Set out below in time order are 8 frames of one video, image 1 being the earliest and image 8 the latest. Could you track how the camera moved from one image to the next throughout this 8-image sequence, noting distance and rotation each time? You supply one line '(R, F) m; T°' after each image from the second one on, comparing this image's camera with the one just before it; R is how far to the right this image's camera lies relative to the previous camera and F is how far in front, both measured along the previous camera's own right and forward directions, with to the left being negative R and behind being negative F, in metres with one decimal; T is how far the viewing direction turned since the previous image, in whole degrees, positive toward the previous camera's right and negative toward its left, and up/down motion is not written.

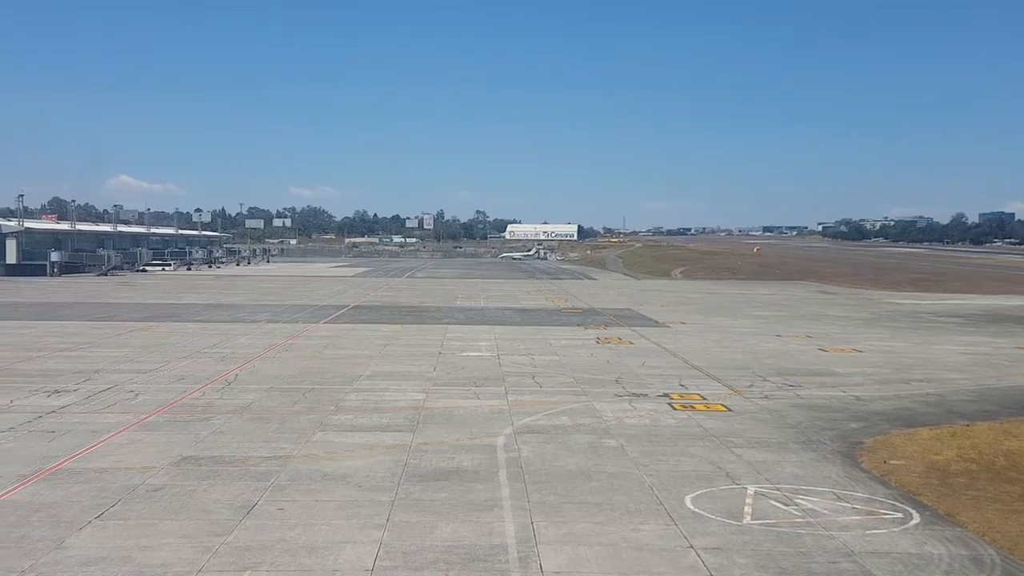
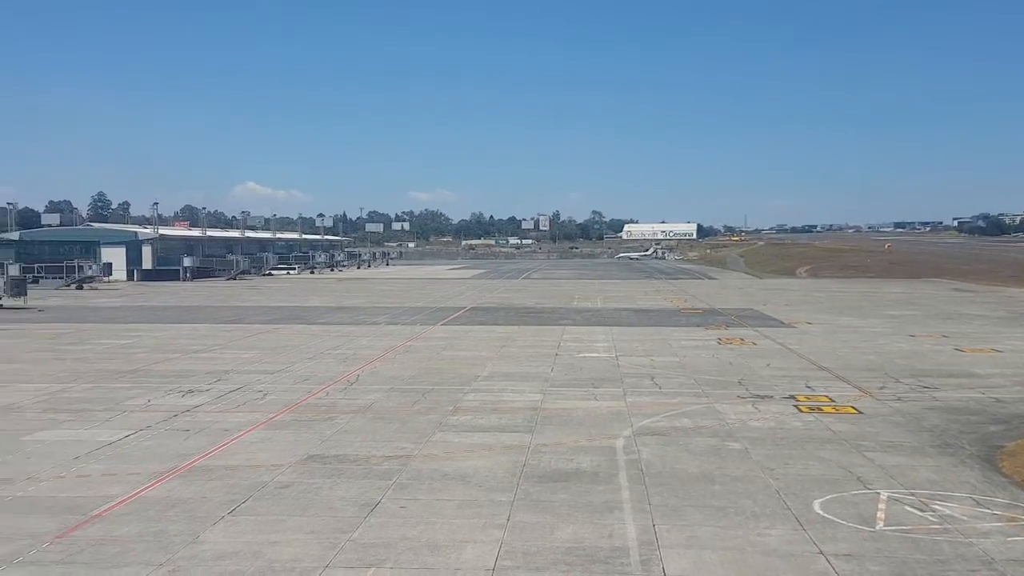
(-0.2, 0.0) m; -6°
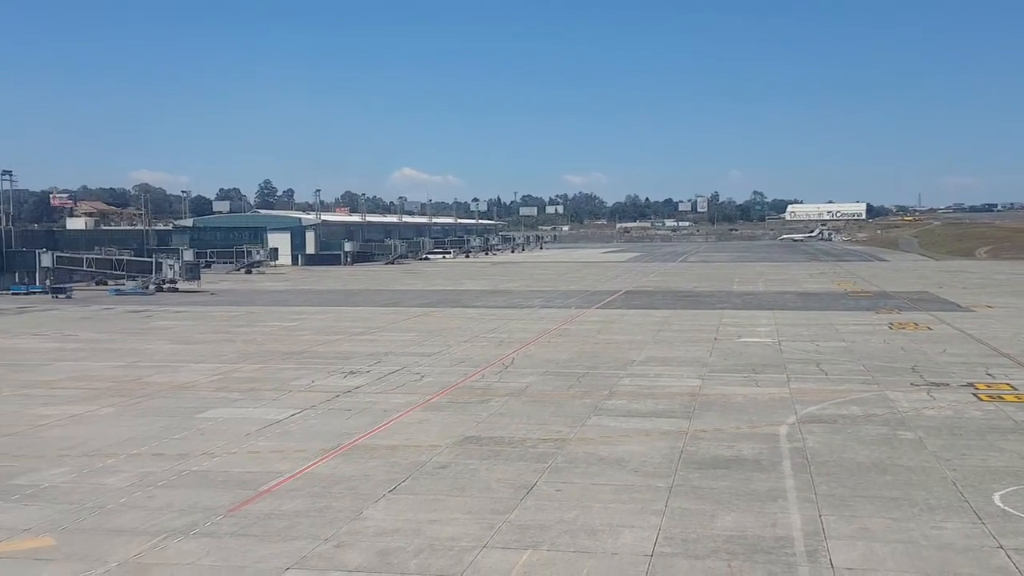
(-0.5, +0.1) m; -8°
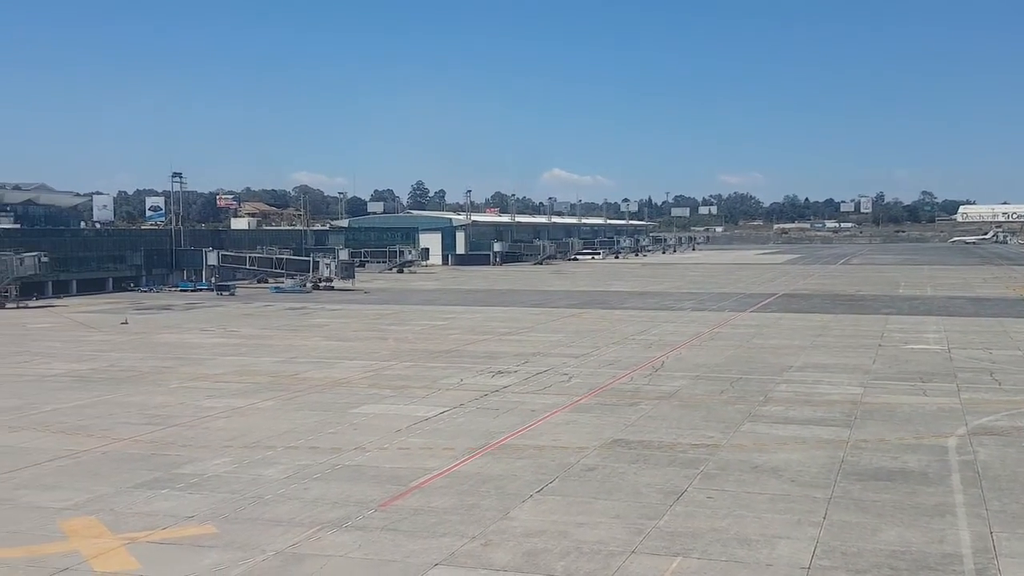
(-0.4, +0.1) m; -8°
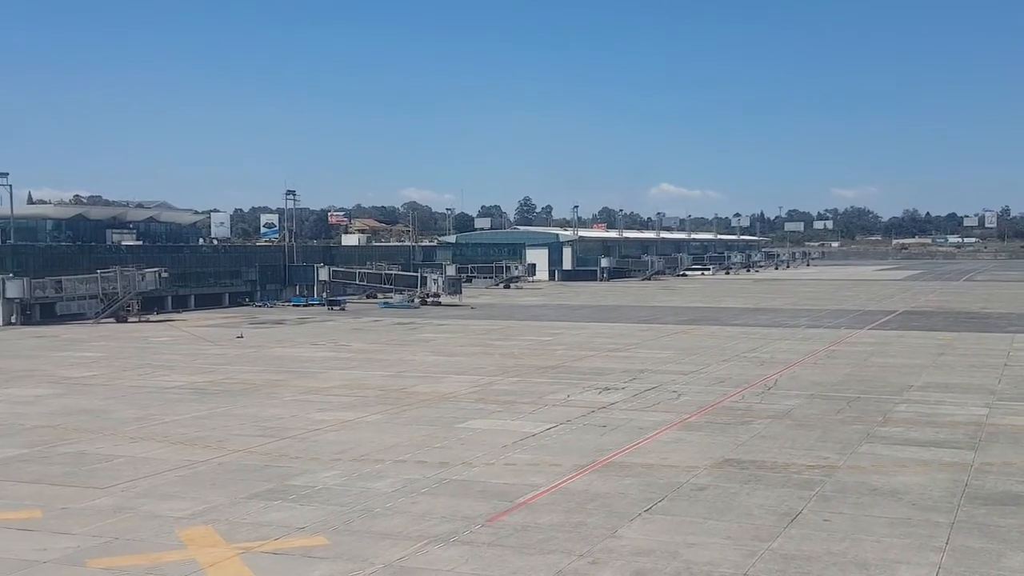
(-0.4, 0.0) m; -5°
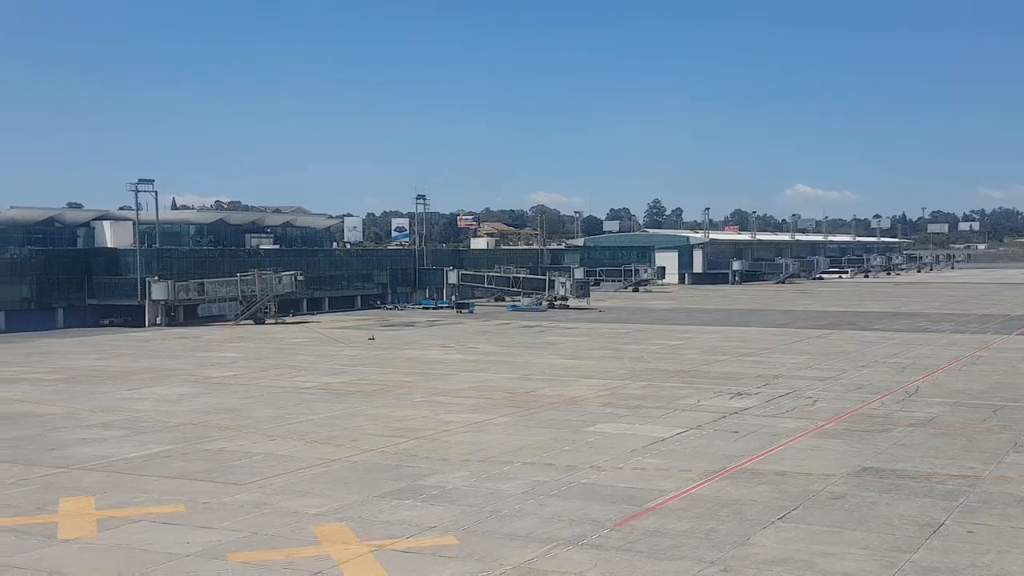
(-0.8, 0.0) m; -5°
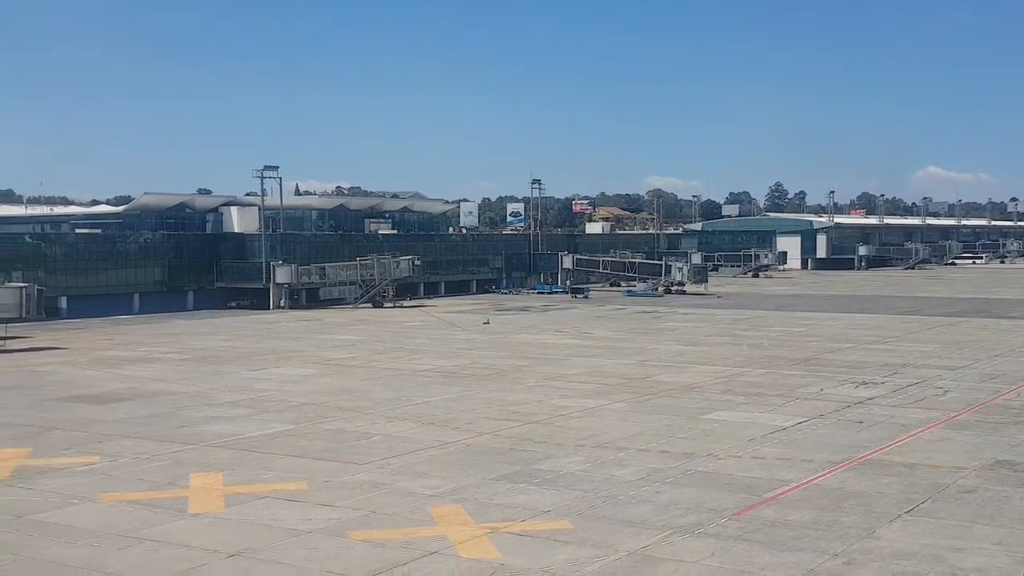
(-0.3, 0.0) m; -6°
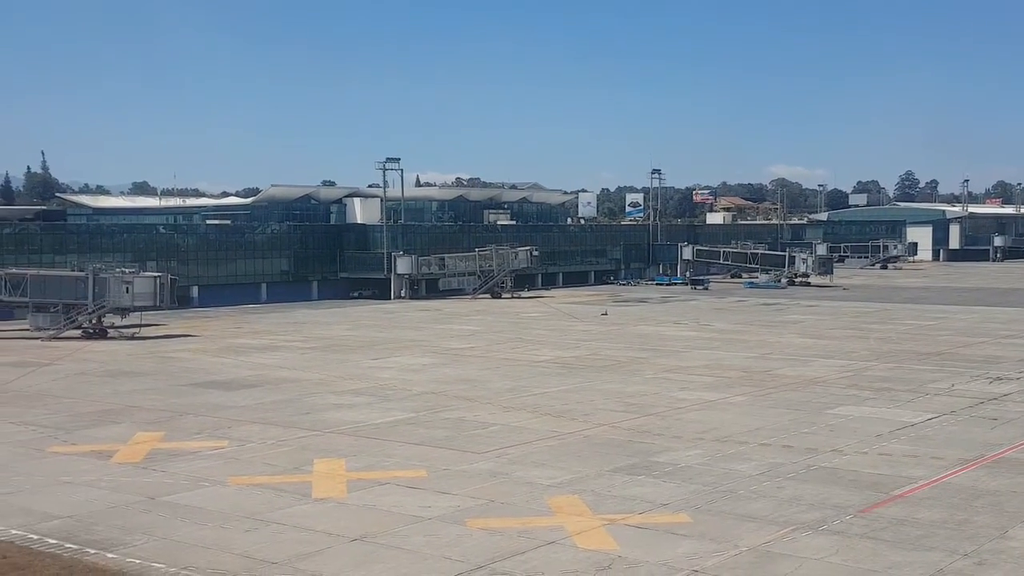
(-0.7, 0.0) m; -5°
